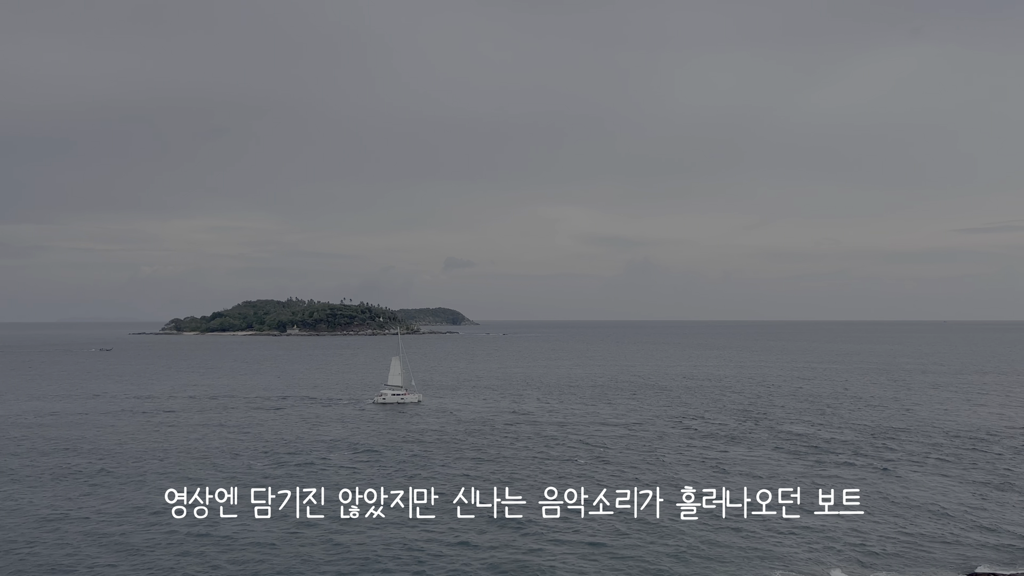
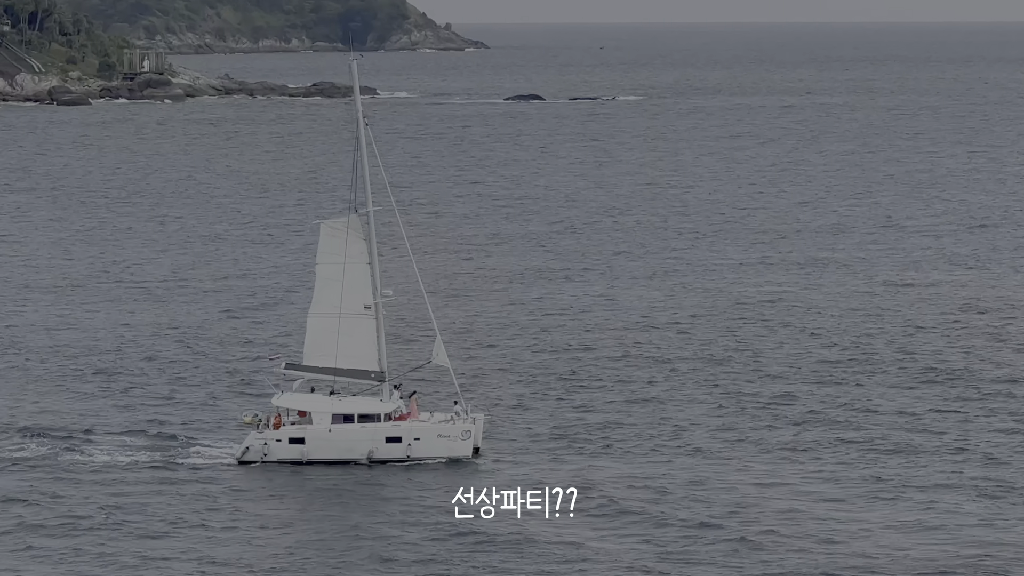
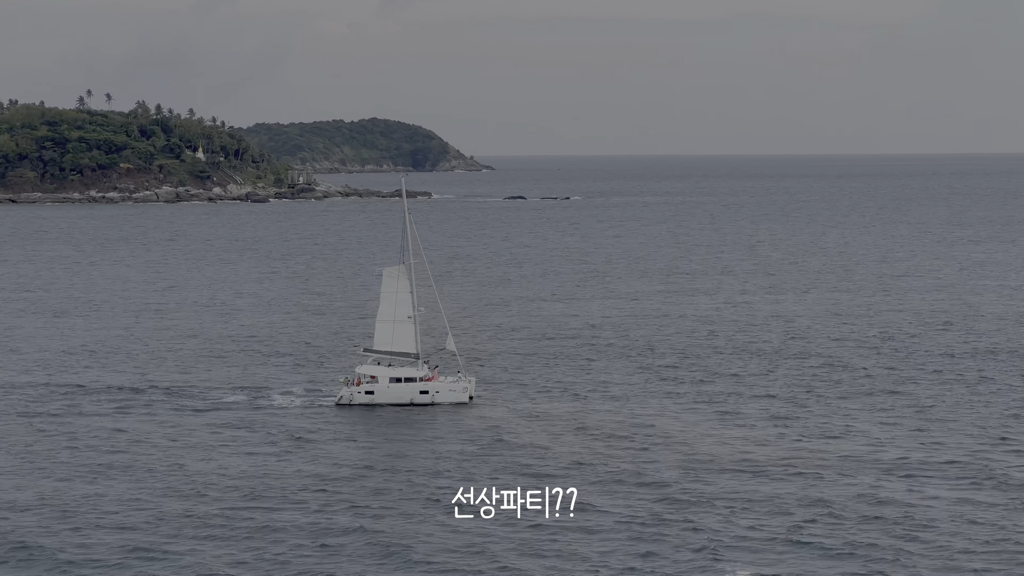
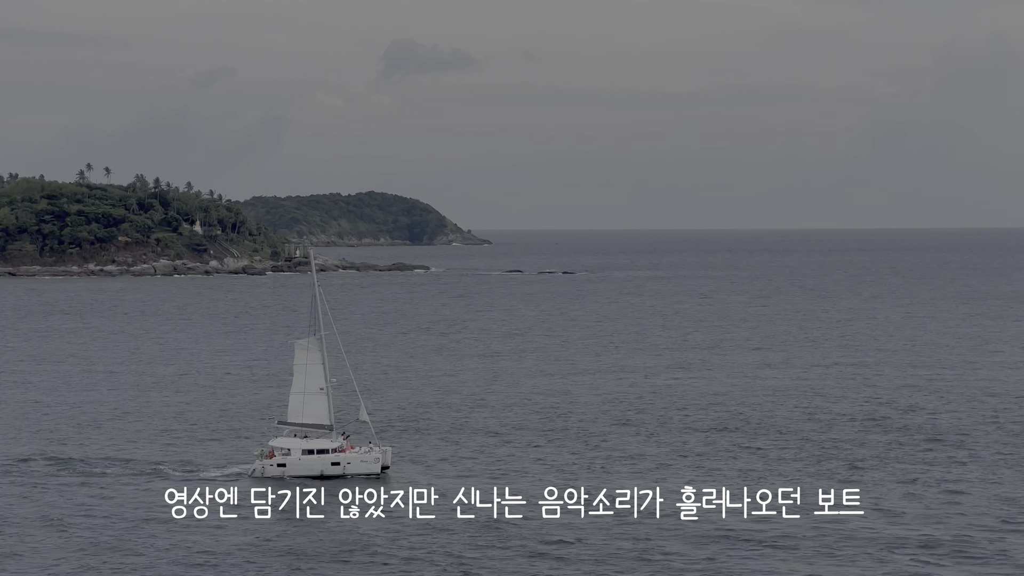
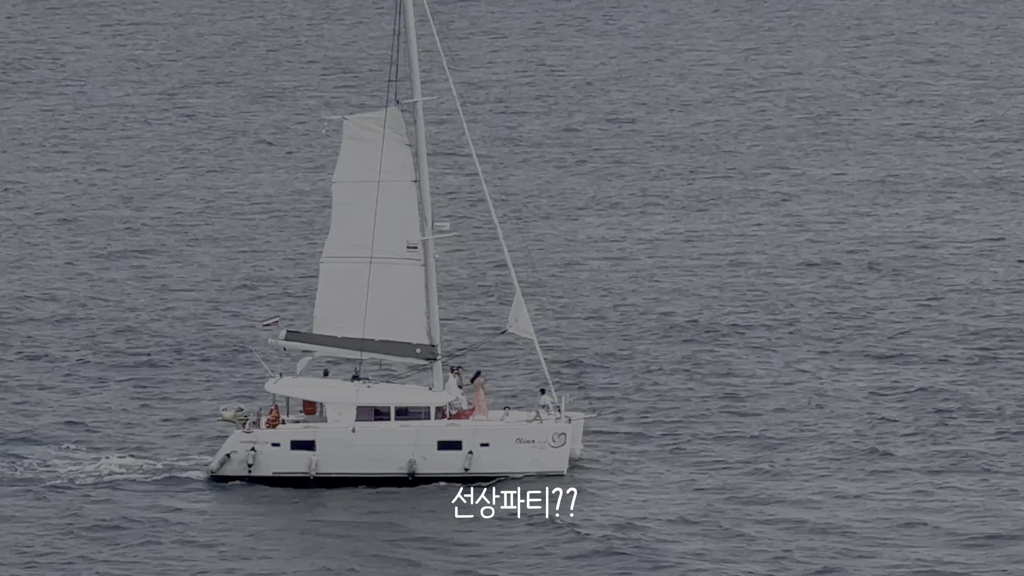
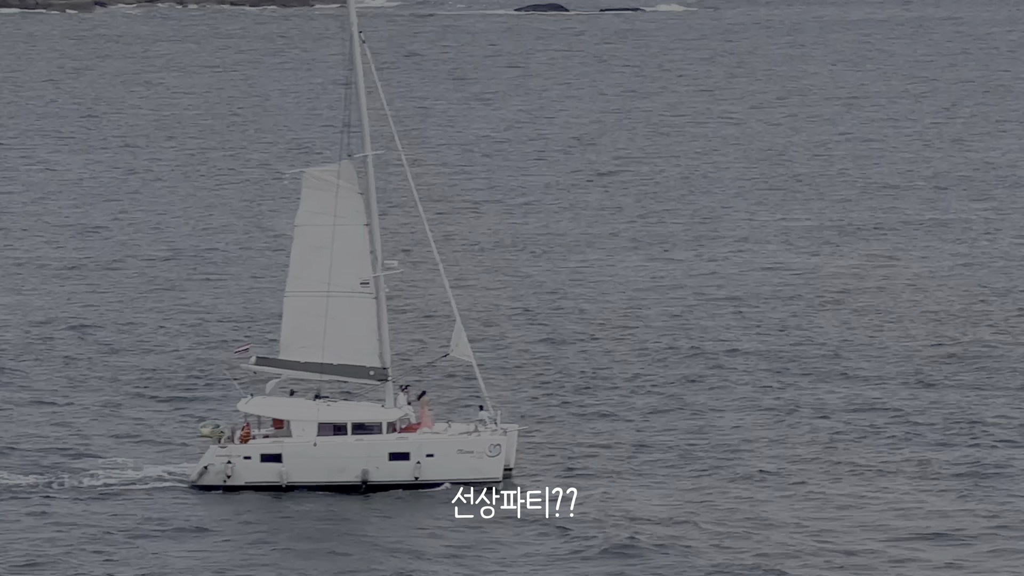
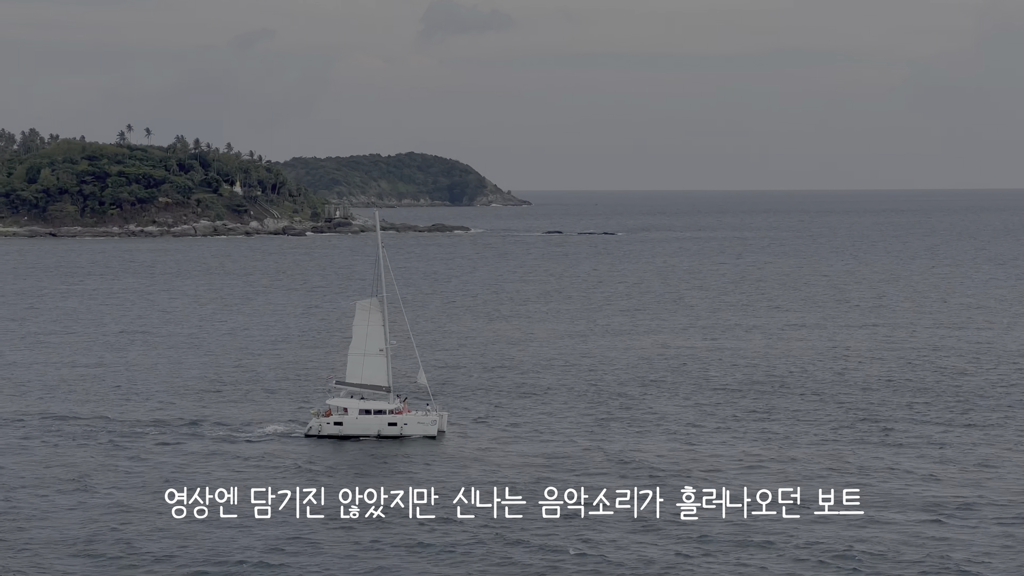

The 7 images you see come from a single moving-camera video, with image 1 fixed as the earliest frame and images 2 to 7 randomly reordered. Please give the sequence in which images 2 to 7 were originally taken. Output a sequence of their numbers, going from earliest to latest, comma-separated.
4, 7, 3, 2, 6, 5
